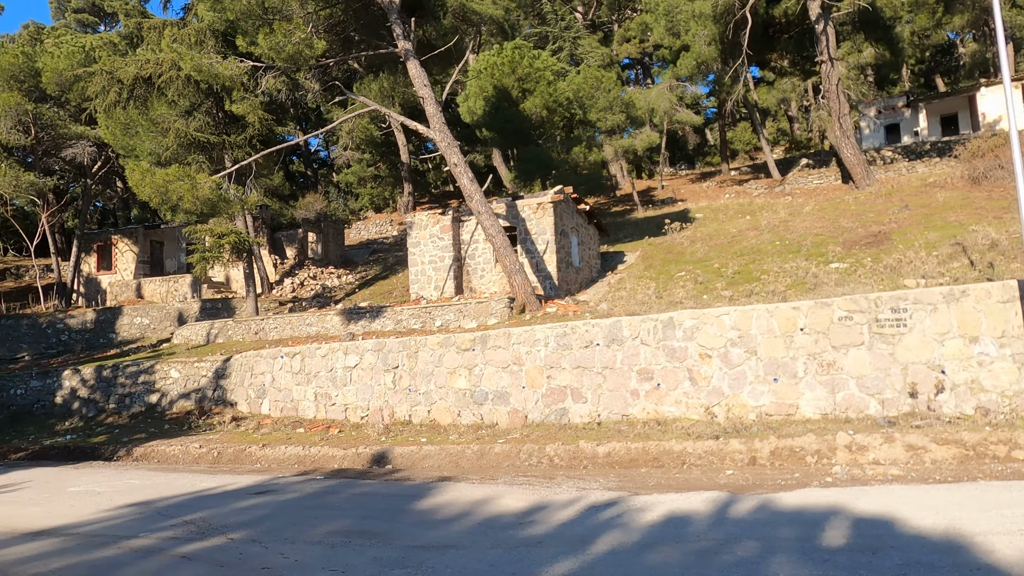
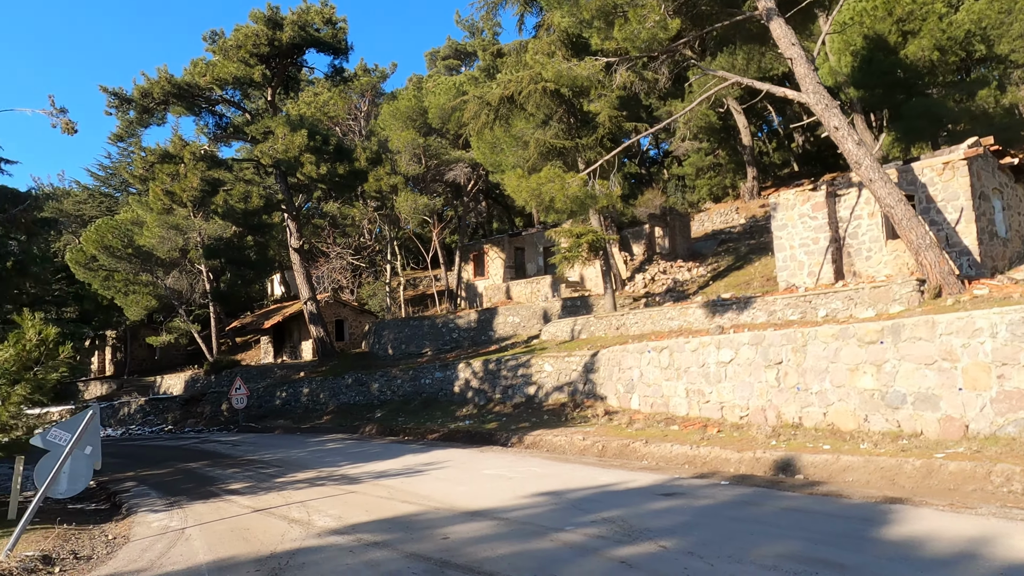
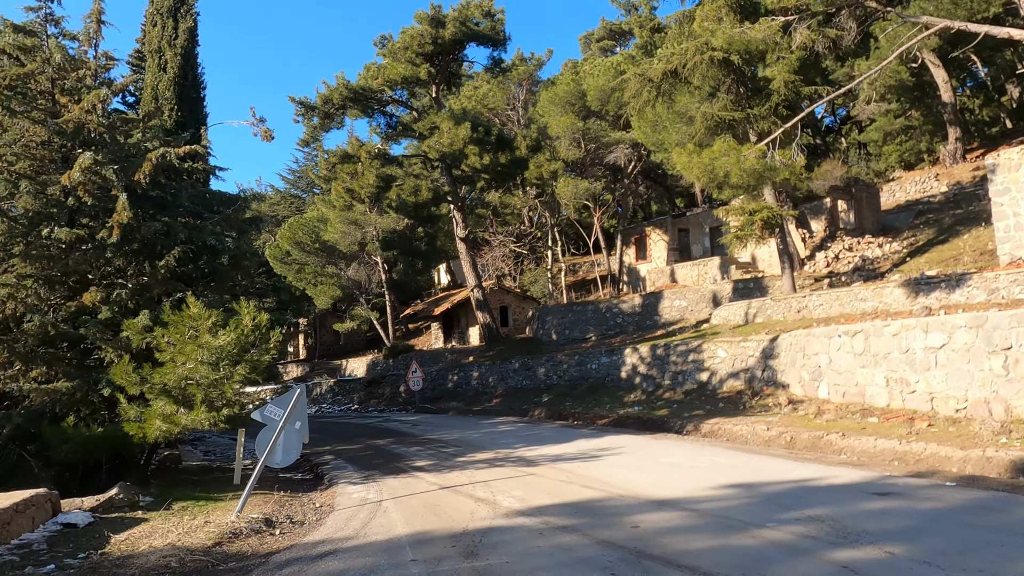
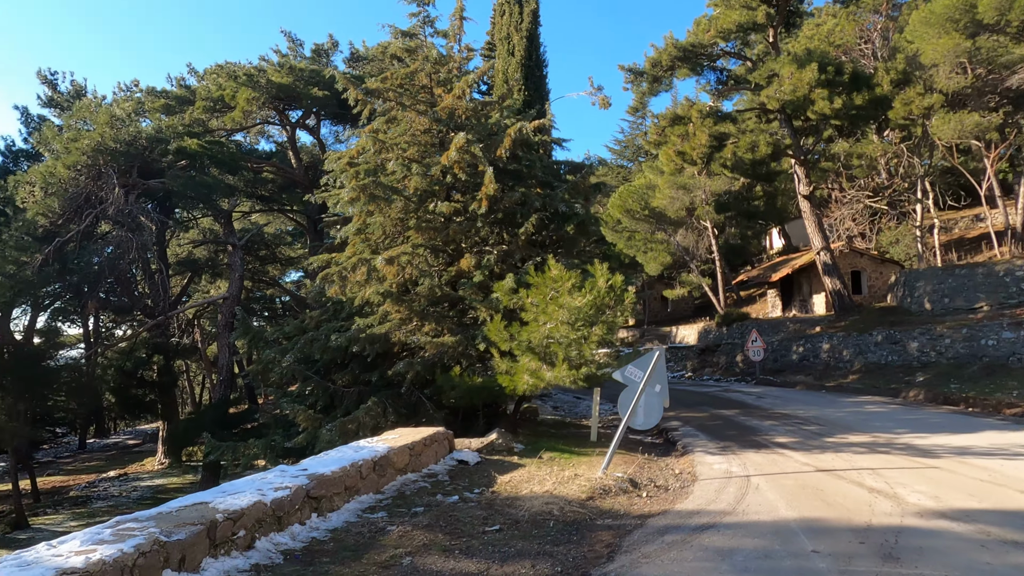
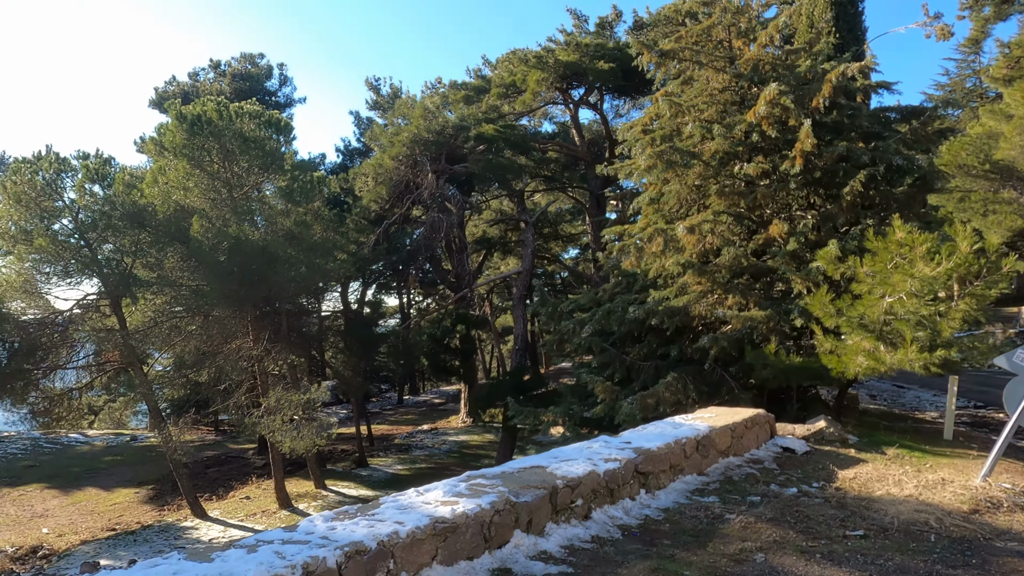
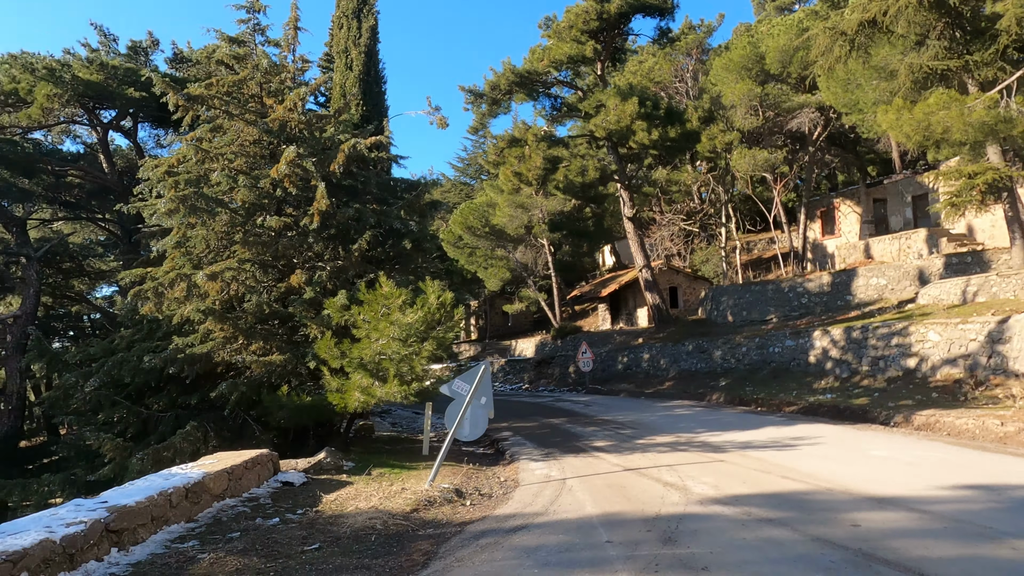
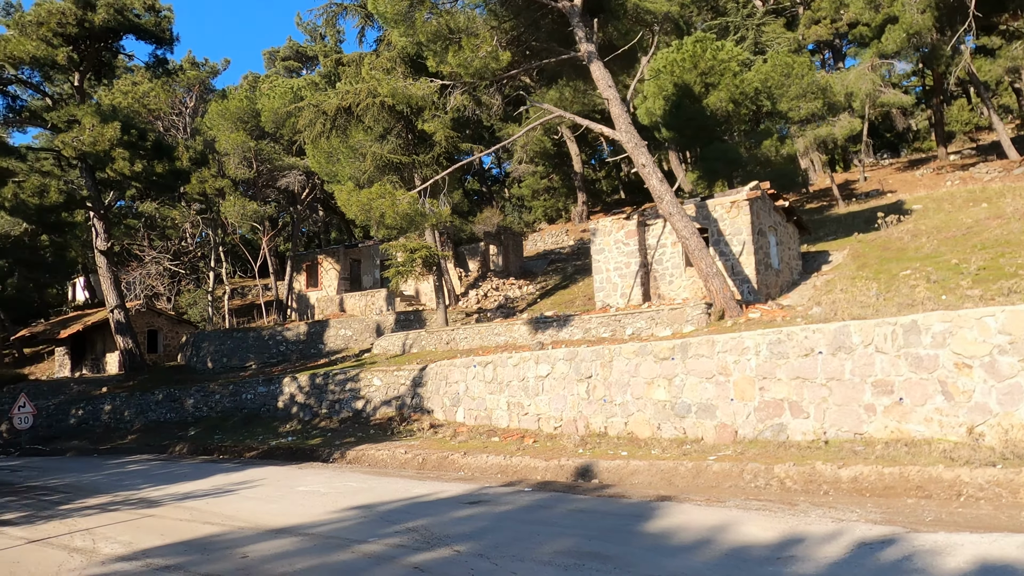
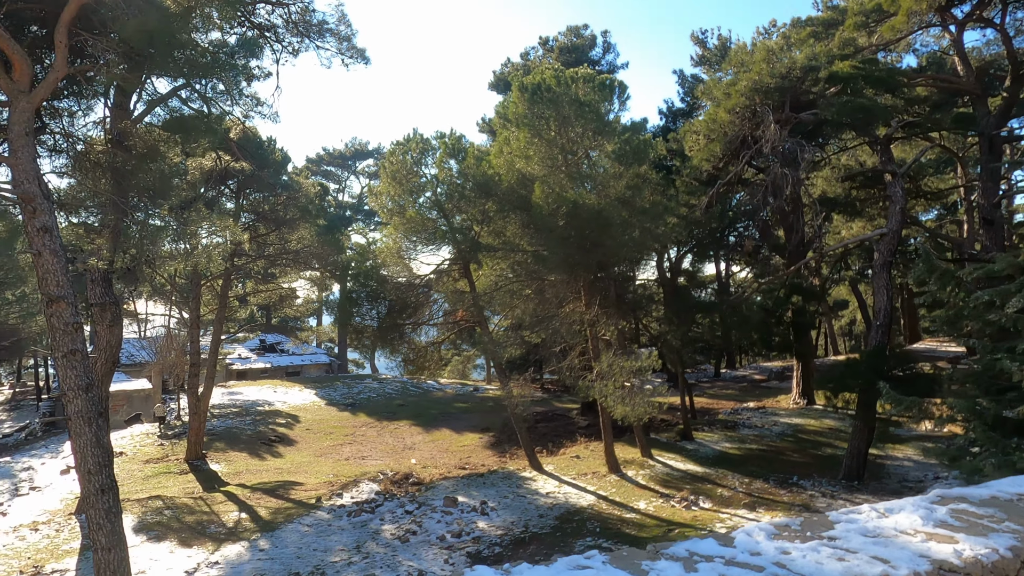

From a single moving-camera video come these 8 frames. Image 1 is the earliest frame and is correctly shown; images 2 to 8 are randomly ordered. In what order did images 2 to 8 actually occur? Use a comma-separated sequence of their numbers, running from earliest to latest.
7, 2, 3, 6, 4, 5, 8
